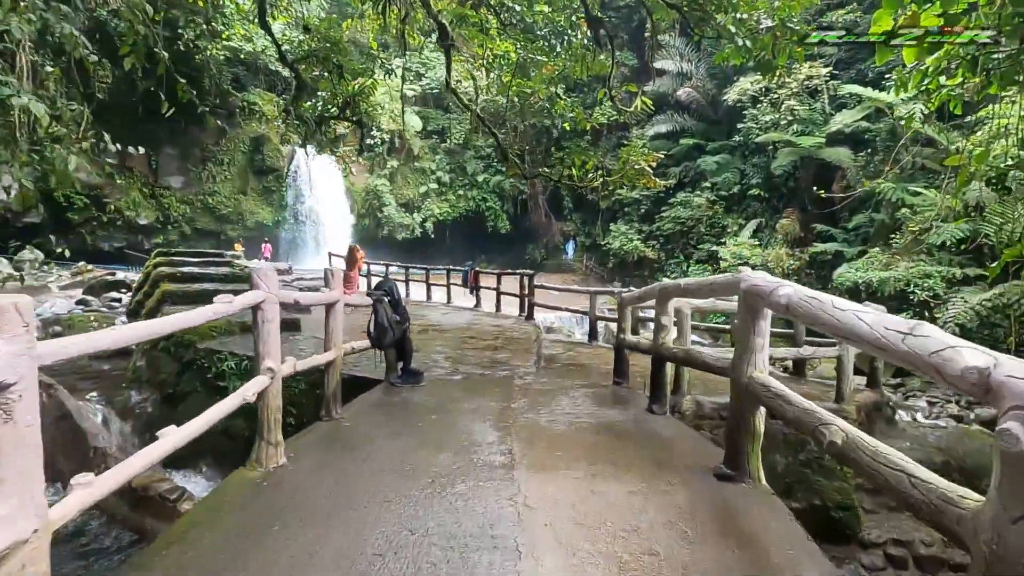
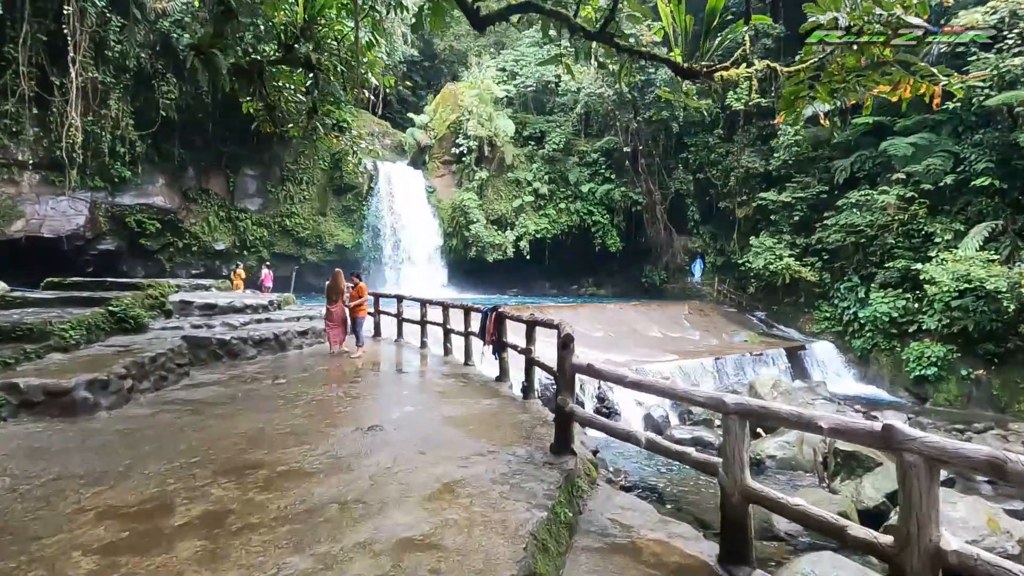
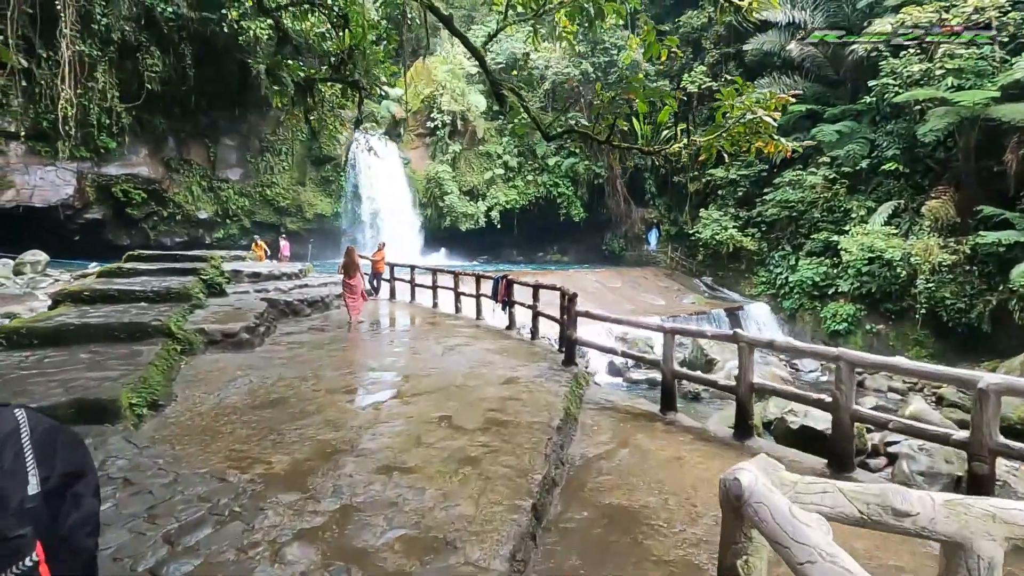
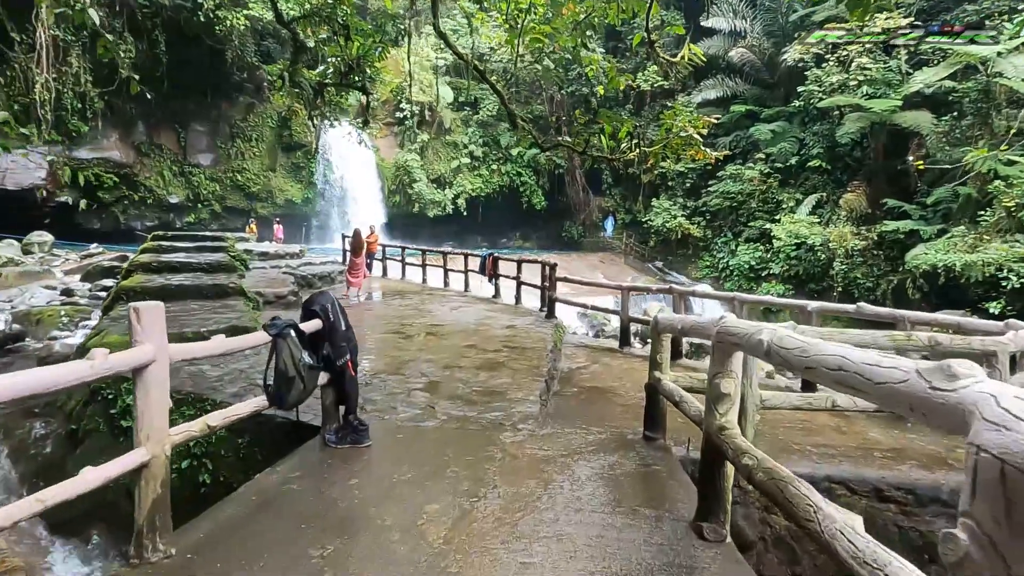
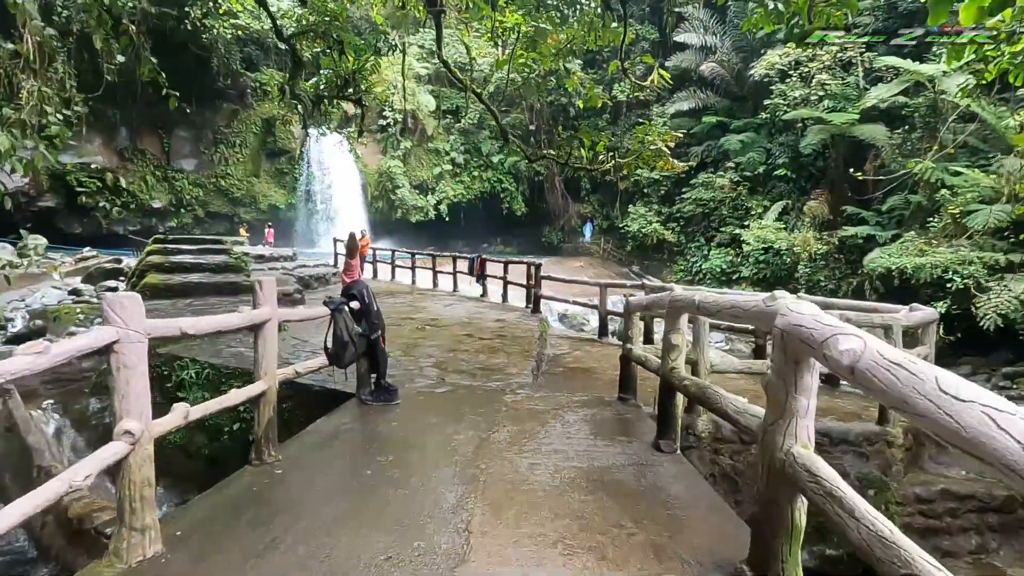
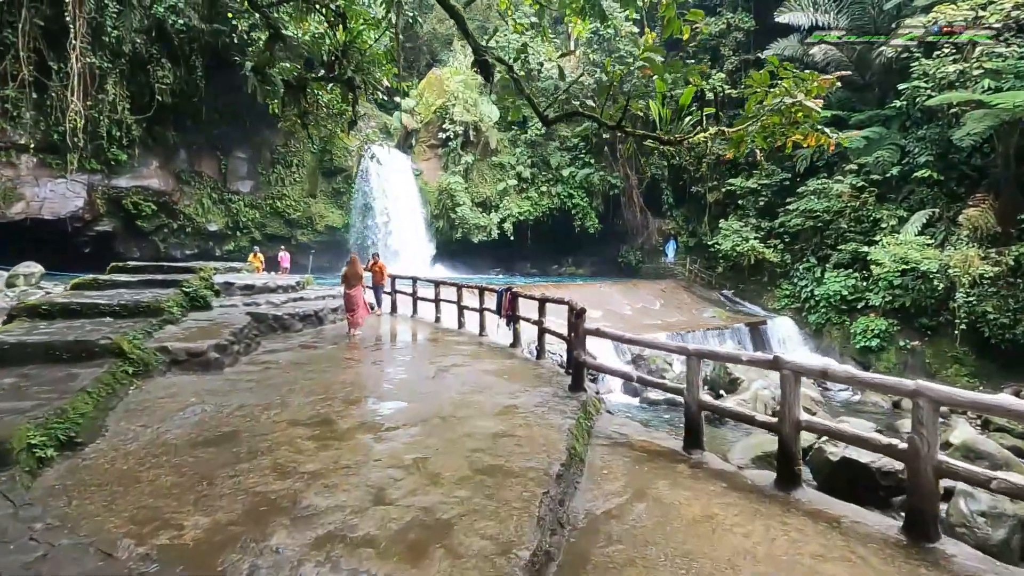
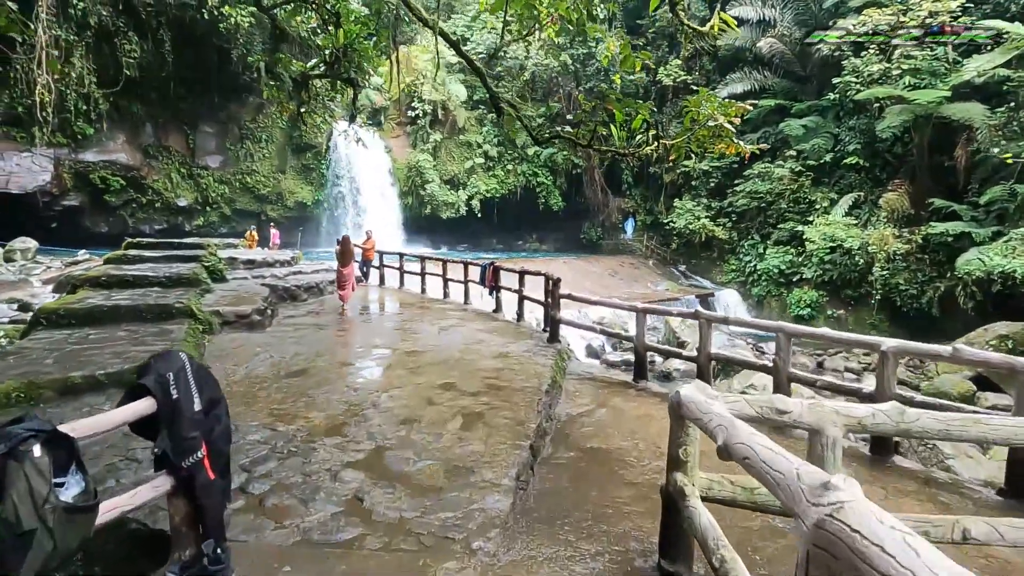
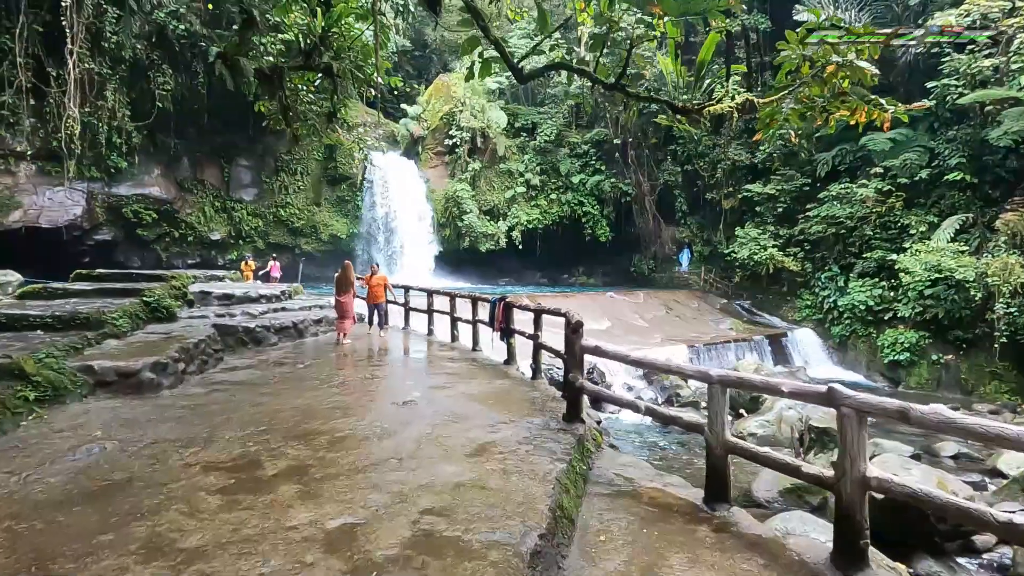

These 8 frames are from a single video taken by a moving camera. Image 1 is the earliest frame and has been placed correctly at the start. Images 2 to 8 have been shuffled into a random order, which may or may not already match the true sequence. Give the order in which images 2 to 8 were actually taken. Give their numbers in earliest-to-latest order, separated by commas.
5, 4, 7, 3, 6, 8, 2
